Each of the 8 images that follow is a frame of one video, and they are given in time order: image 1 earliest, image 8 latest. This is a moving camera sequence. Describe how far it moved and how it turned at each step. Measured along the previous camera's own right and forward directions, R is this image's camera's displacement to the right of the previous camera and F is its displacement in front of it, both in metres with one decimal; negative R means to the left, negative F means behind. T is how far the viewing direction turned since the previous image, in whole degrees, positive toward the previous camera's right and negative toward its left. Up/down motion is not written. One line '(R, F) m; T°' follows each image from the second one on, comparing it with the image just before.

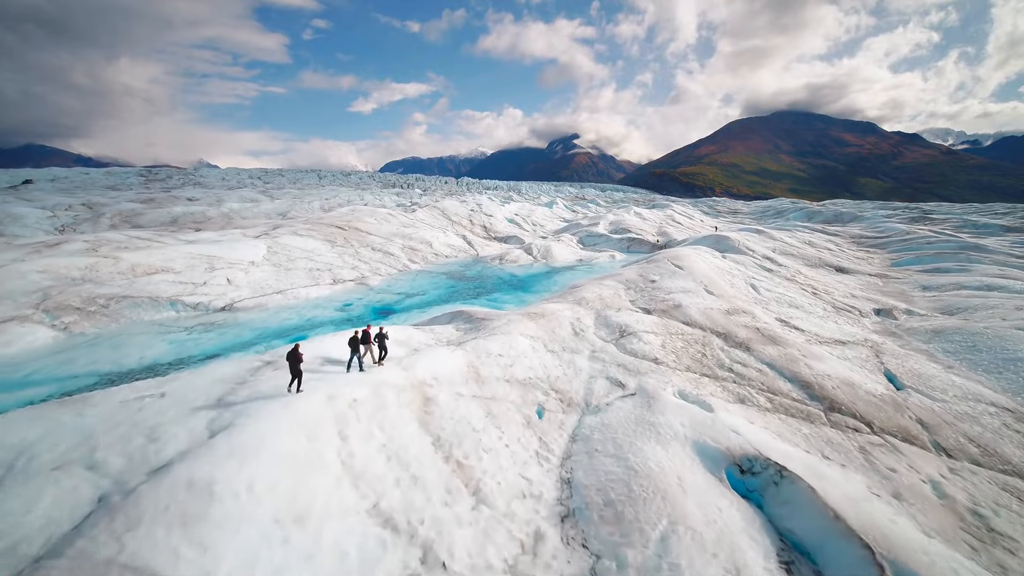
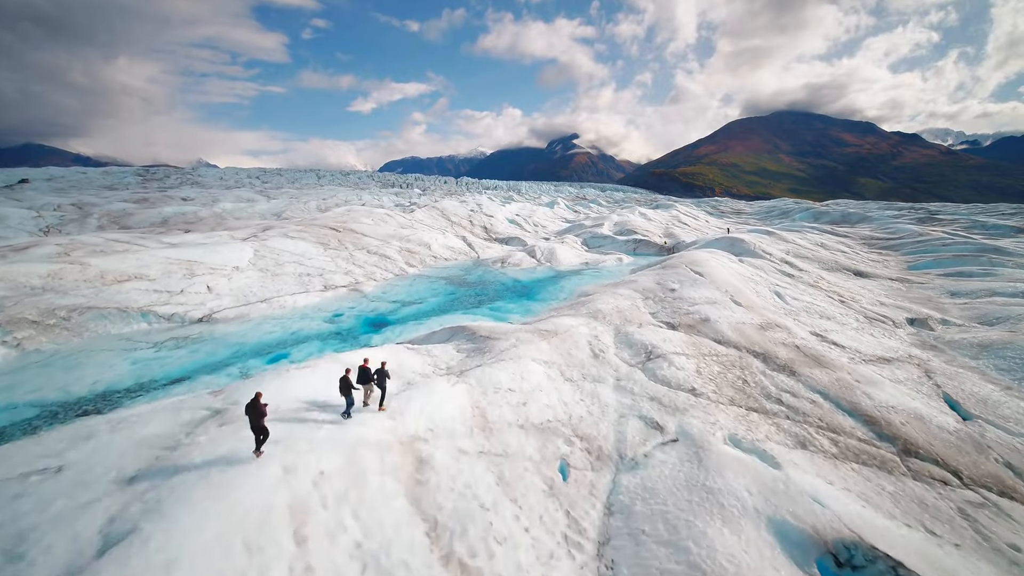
(-0.2, +1.9) m; 0°
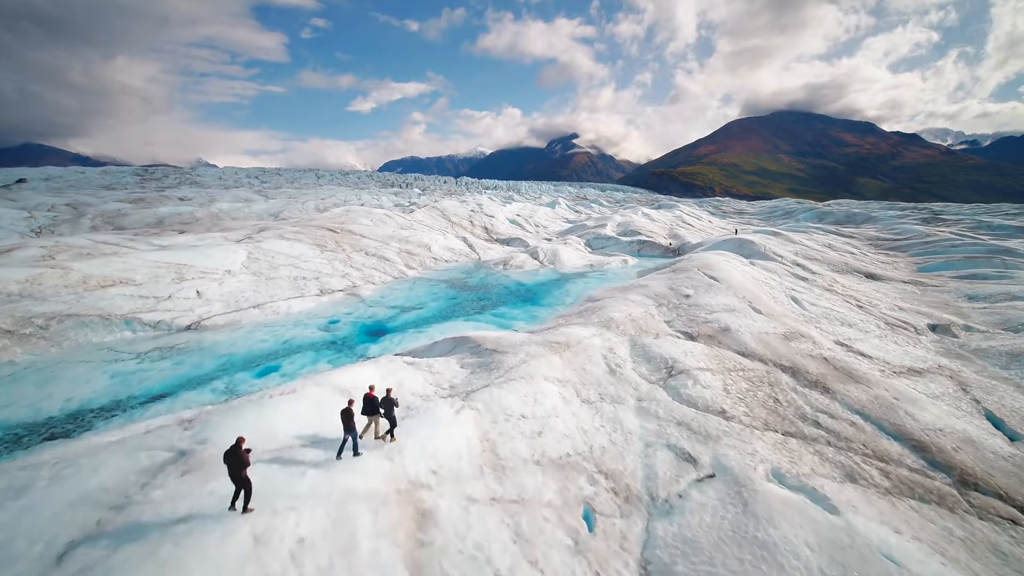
(-0.2, +1.0) m; 0°
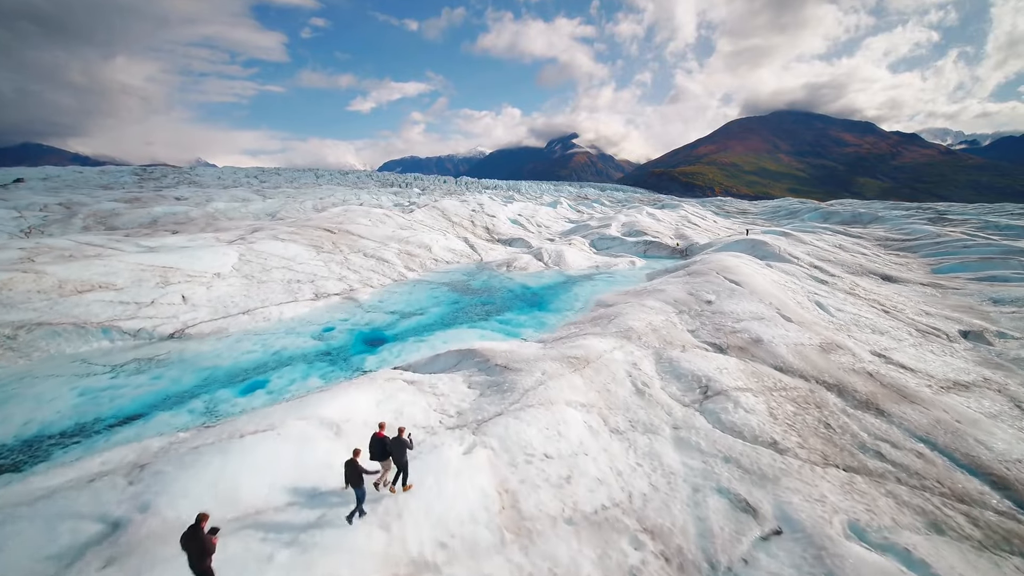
(-0.3, +1.3) m; 0°
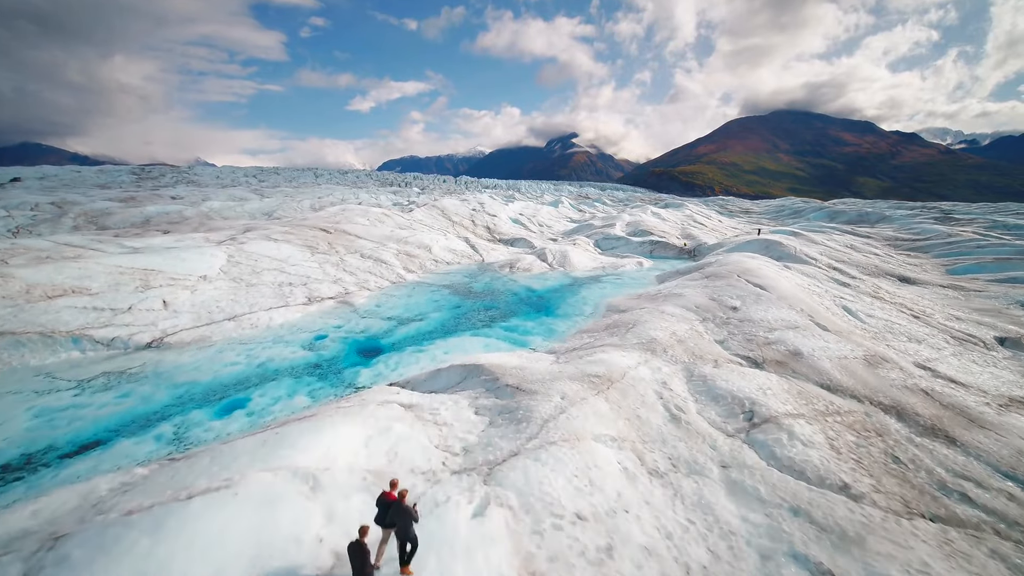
(-0.2, +1.4) m; 0°
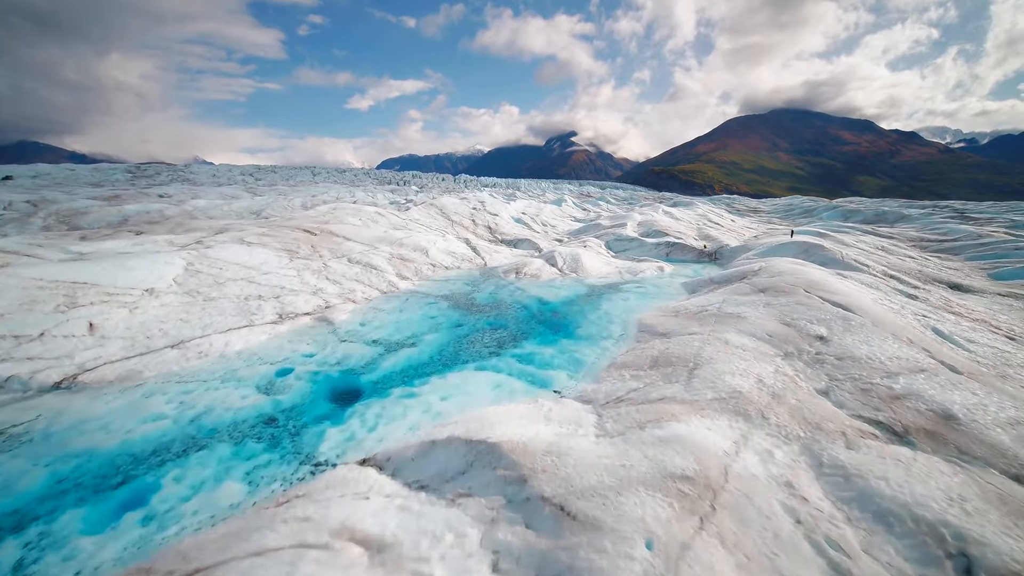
(-0.4, +3.6) m; 0°
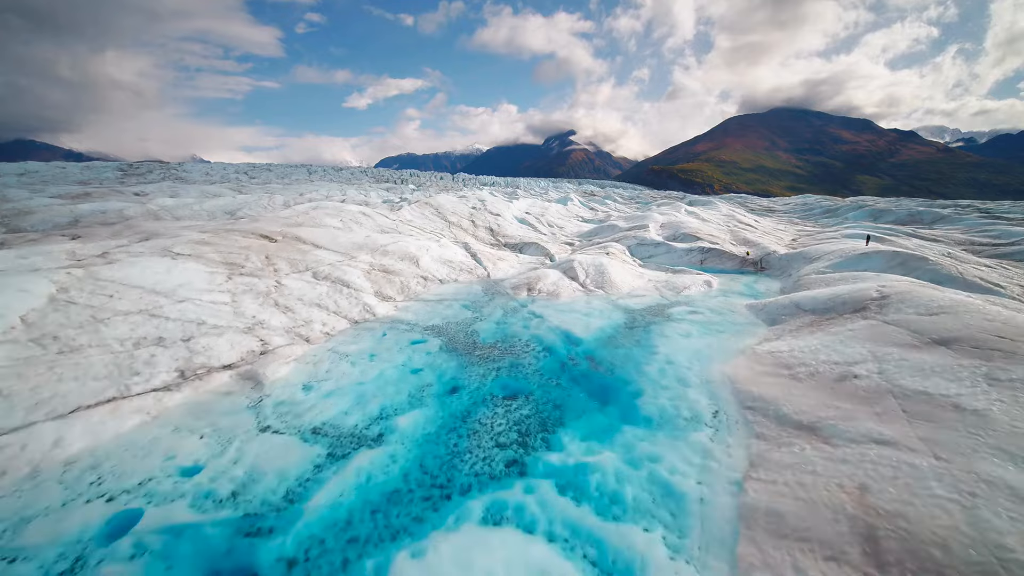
(-0.5, +6.2) m; 0°
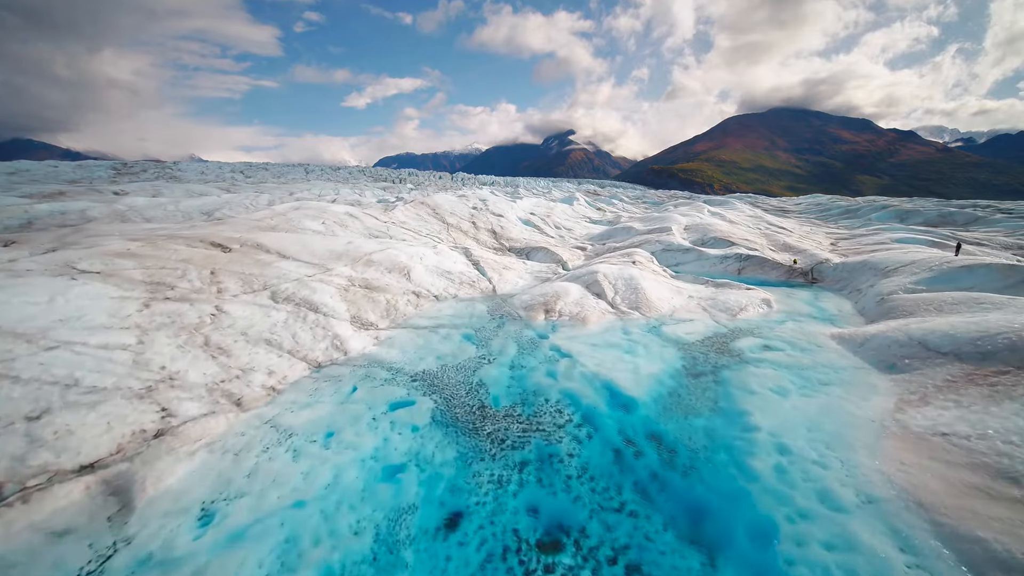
(-0.5, +4.8) m; 0°
